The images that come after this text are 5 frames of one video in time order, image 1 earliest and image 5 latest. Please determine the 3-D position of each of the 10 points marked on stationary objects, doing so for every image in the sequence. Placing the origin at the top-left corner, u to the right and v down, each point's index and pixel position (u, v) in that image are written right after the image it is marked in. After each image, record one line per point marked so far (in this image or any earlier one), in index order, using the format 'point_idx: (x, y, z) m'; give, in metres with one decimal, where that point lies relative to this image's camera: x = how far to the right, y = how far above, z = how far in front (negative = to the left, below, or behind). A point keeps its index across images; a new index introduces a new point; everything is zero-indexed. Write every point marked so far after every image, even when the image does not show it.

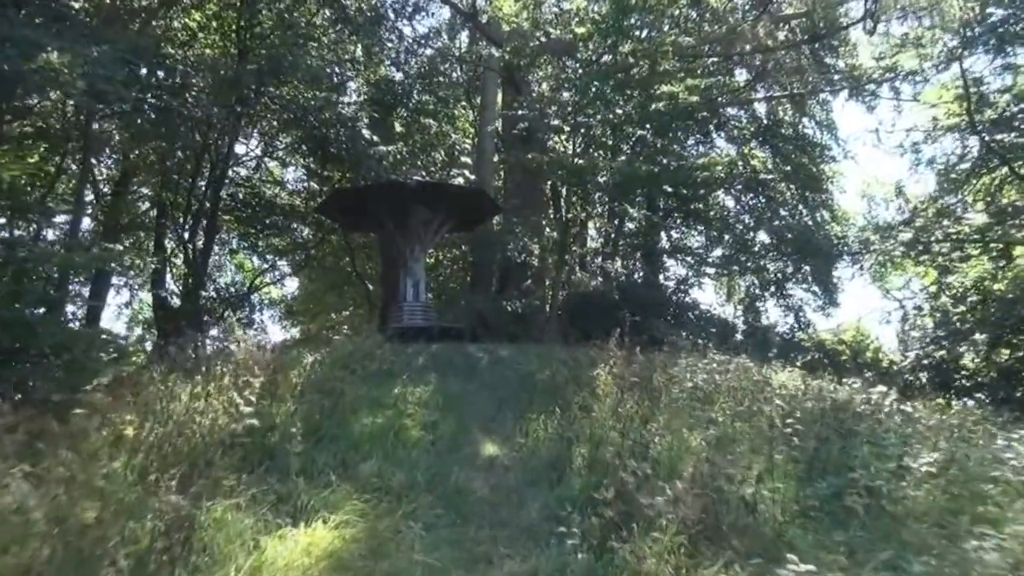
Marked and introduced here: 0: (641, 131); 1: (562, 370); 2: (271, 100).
0: (+2.6, +3.1, +16.0) m
1: (+0.6, -1.0, +9.2) m
2: (-4.5, +3.5, +14.7) m
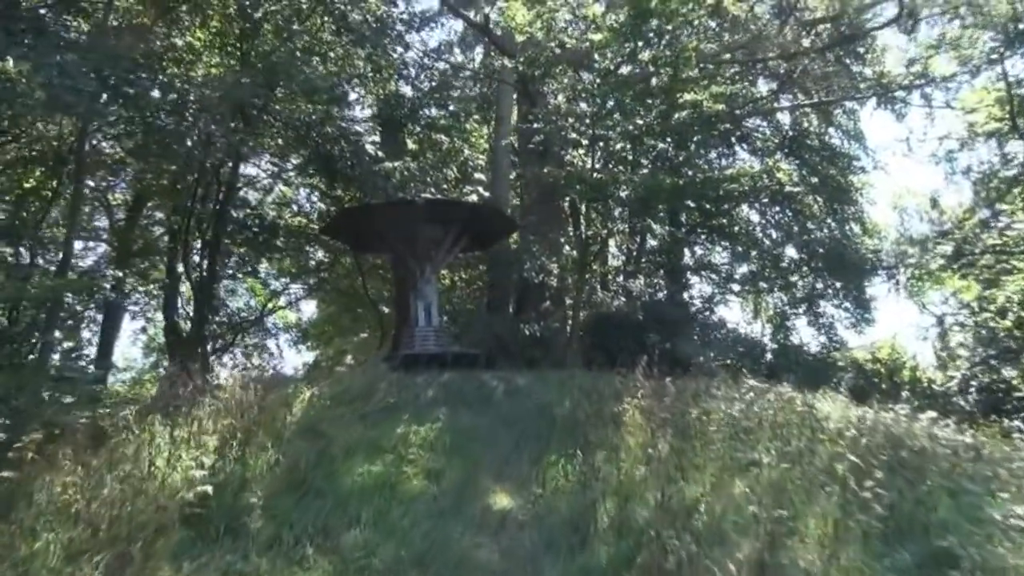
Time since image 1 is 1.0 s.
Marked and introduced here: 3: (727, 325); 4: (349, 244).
0: (+2.9, +2.7, +15.2) m
1: (+0.8, -1.2, +8.4) m
2: (-4.2, +3.0, +14.1) m
3: (+4.6, -0.8, +17.4) m
4: (-2.9, +0.8, +14.1) m
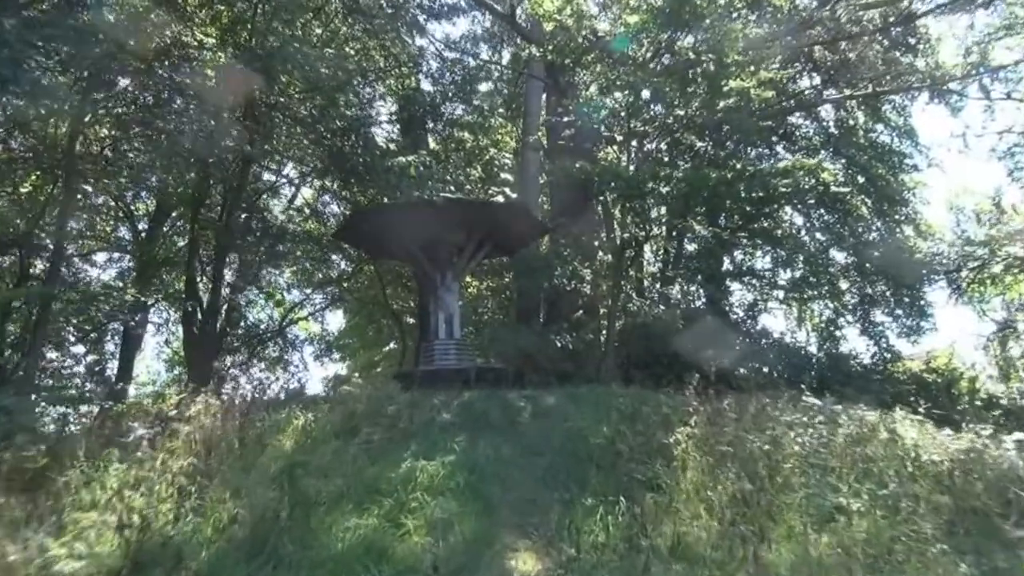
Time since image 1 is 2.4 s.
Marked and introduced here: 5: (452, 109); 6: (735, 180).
0: (+3.4, +2.6, +14.0) m
1: (+1.0, -1.3, +7.2) m
2: (-3.8, +2.9, +13.1) m
3: (+5.3, -0.9, +16.0) m
4: (-2.4, +0.6, +13.1) m
5: (-1.2, +3.4, +15.2) m
6: (+3.8, +1.8, +13.2) m
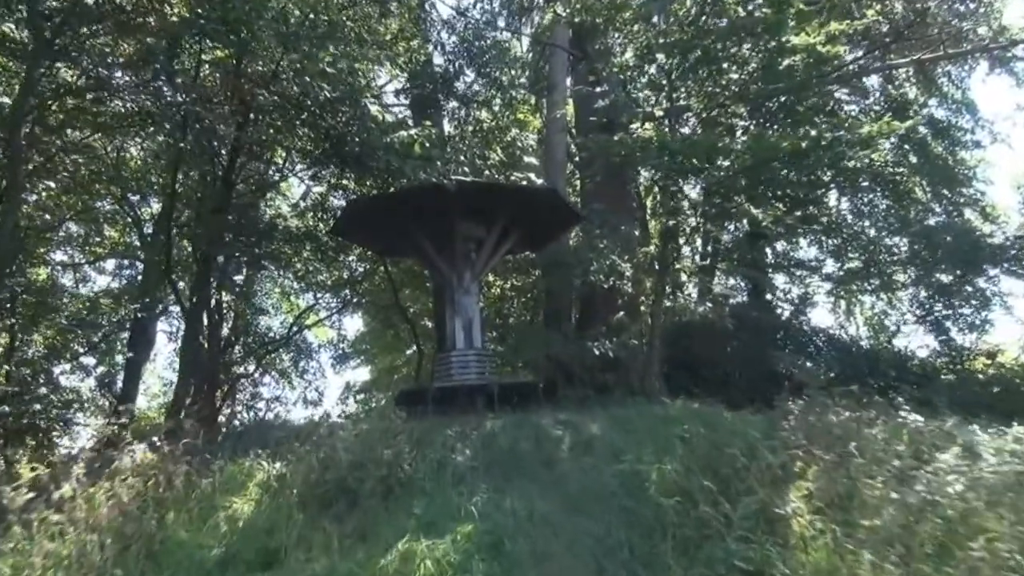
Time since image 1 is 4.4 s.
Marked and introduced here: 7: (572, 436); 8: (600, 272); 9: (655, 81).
0: (+3.7, +2.7, +12.1) m
1: (+1.3, -1.3, +5.4) m
2: (-3.4, +2.8, +11.5) m
3: (+5.8, -0.8, +14.1) m
4: (-2.0, +0.6, +11.4) m
5: (-0.8, +3.4, +13.4) m
6: (+4.2, +1.9, +11.4) m
7: (+0.5, -1.3, +6.7) m
8: (+1.4, +0.3, +12.4) m
9: (+2.2, +3.1, +12.0) m
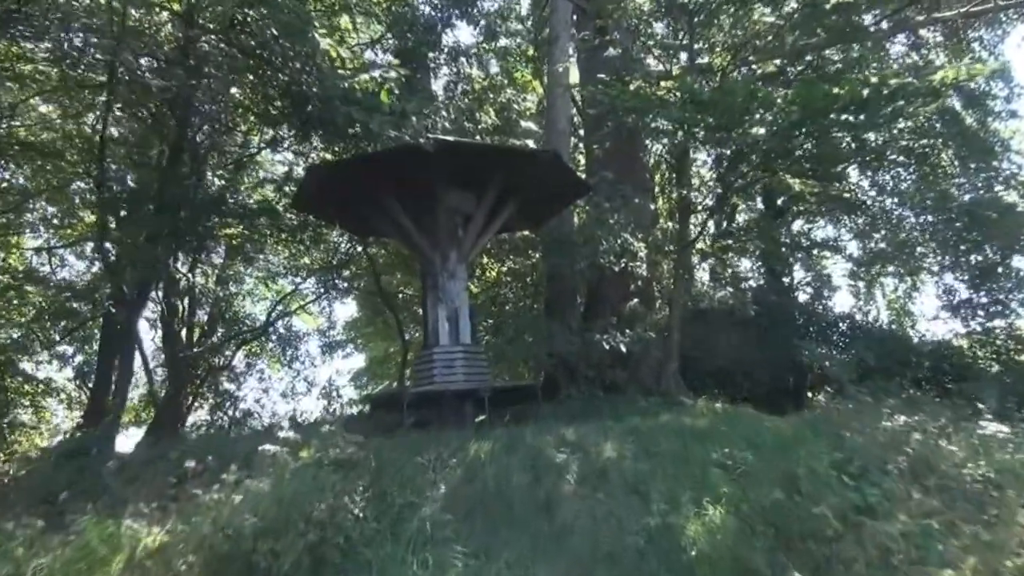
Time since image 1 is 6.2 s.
0: (+3.7, +3.0, +10.5) m
1: (+1.2, -1.2, +3.8) m
2: (-3.5, +3.0, +9.9) m
3: (+5.7, -0.5, +12.5) m
4: (-2.1, +0.8, +9.8) m
5: (-0.8, +3.7, +11.8) m
6: (+4.1, +2.1, +9.7) m
7: (+0.4, -1.2, +5.1) m
8: (+1.3, +0.5, +10.8) m
9: (+2.1, +3.4, +10.4) m
